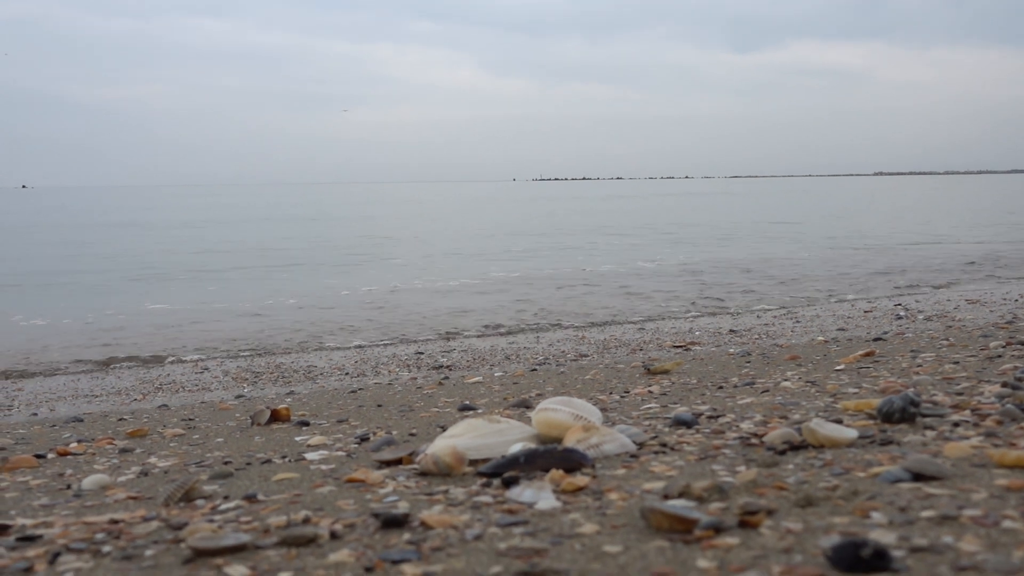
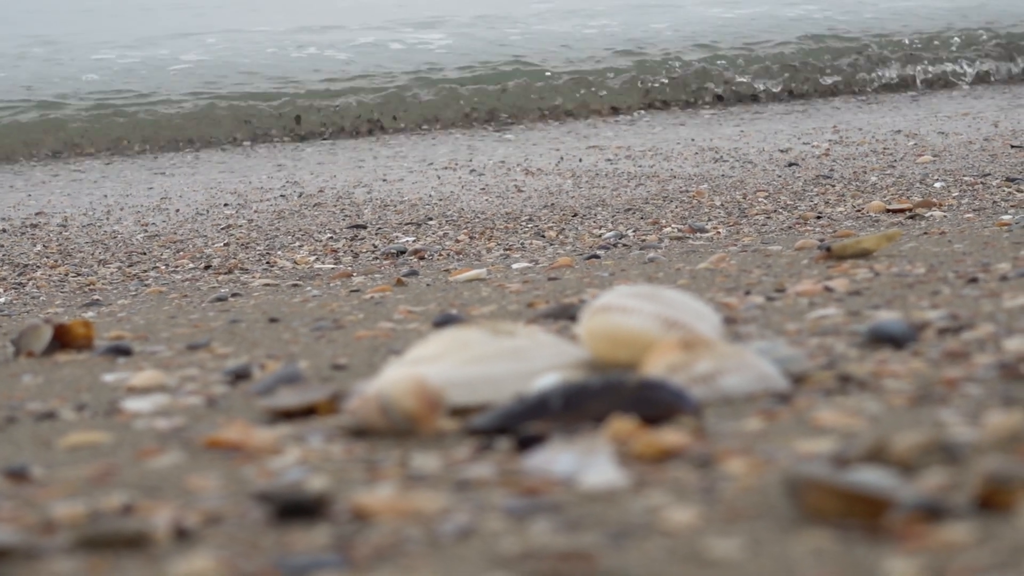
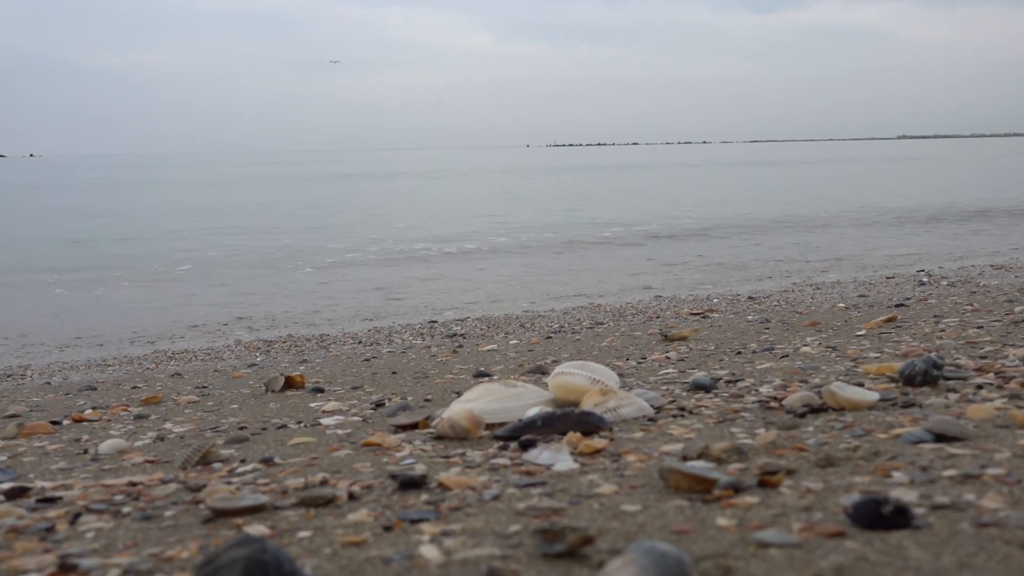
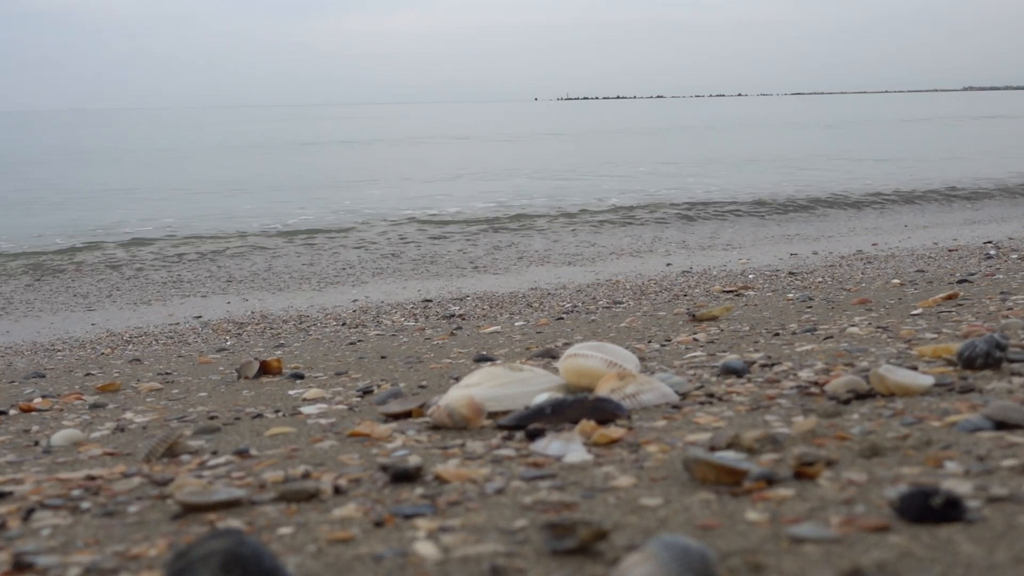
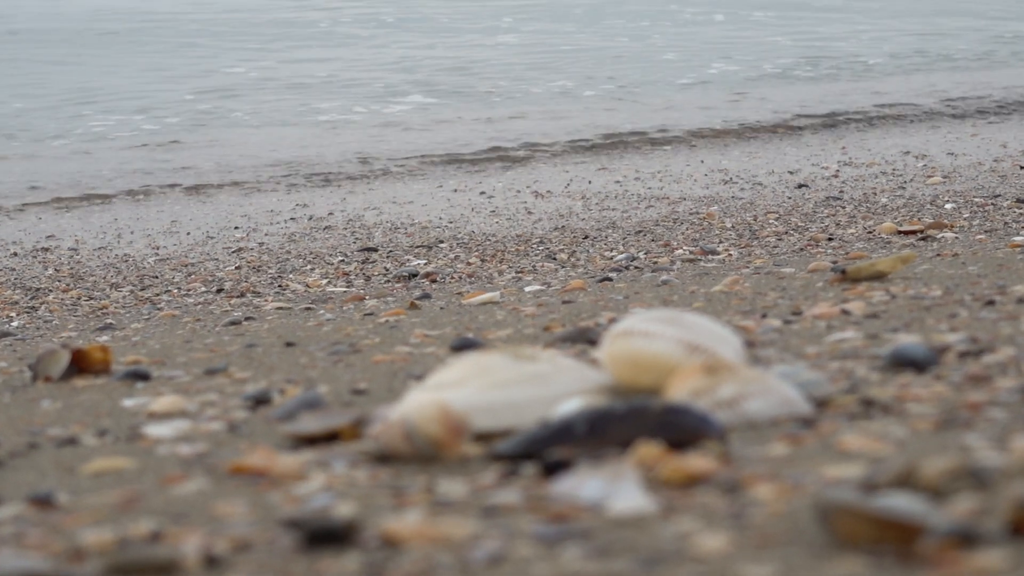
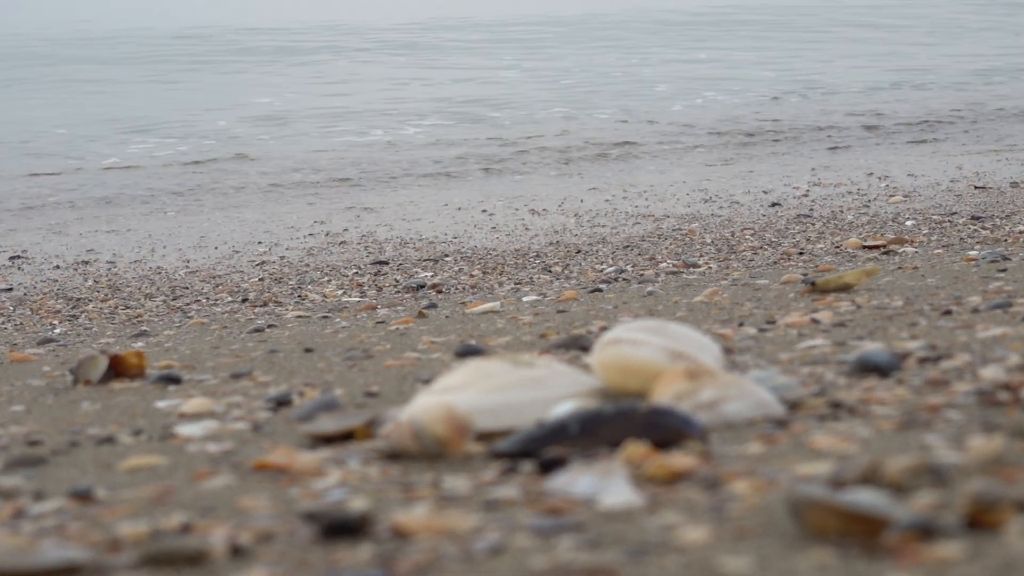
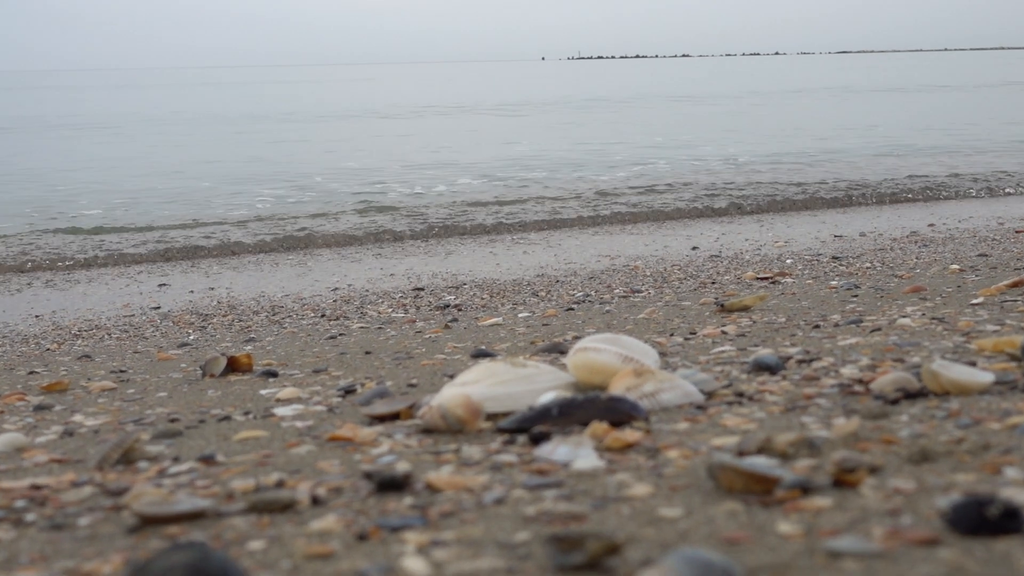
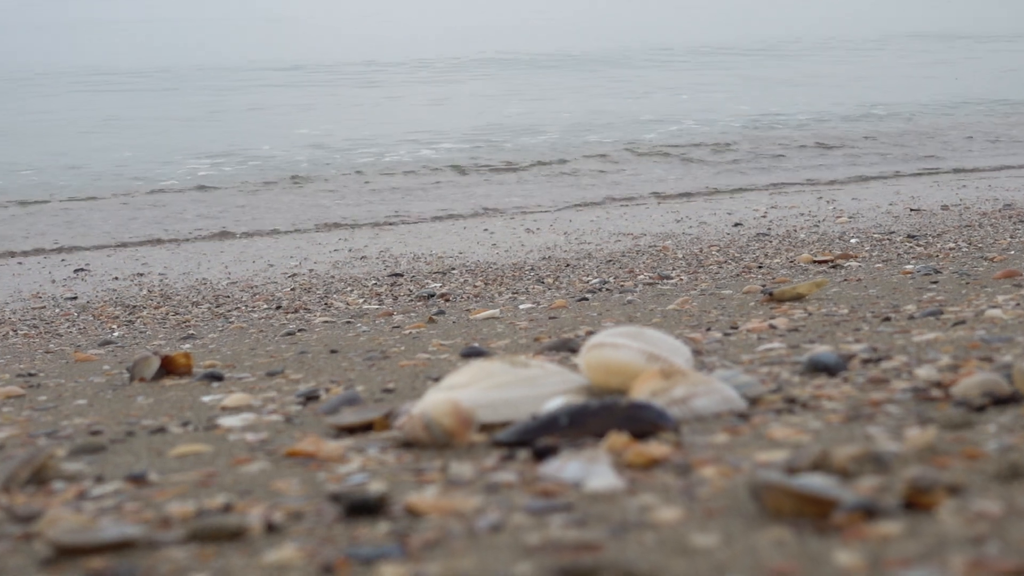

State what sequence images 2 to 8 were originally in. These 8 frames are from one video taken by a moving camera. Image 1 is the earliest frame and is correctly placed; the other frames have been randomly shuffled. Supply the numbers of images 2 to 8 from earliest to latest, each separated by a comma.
3, 4, 7, 8, 6, 5, 2
